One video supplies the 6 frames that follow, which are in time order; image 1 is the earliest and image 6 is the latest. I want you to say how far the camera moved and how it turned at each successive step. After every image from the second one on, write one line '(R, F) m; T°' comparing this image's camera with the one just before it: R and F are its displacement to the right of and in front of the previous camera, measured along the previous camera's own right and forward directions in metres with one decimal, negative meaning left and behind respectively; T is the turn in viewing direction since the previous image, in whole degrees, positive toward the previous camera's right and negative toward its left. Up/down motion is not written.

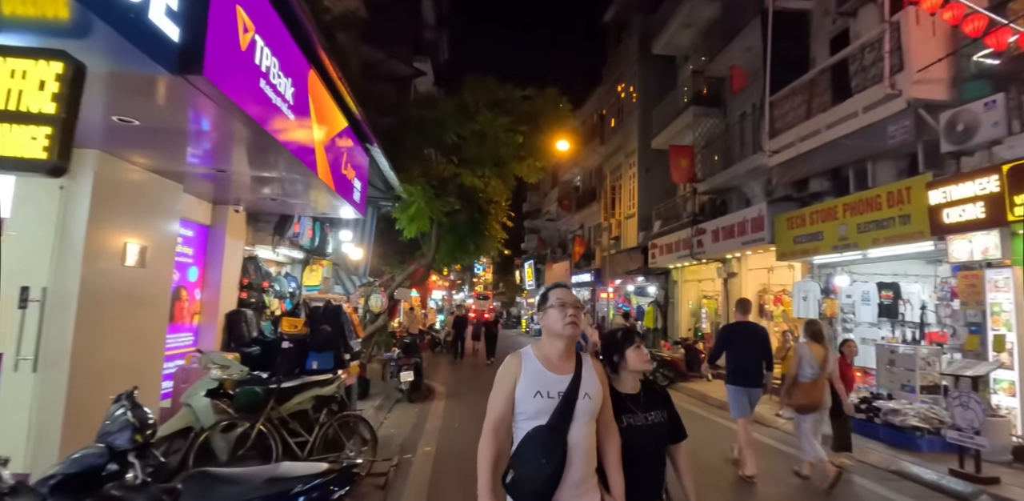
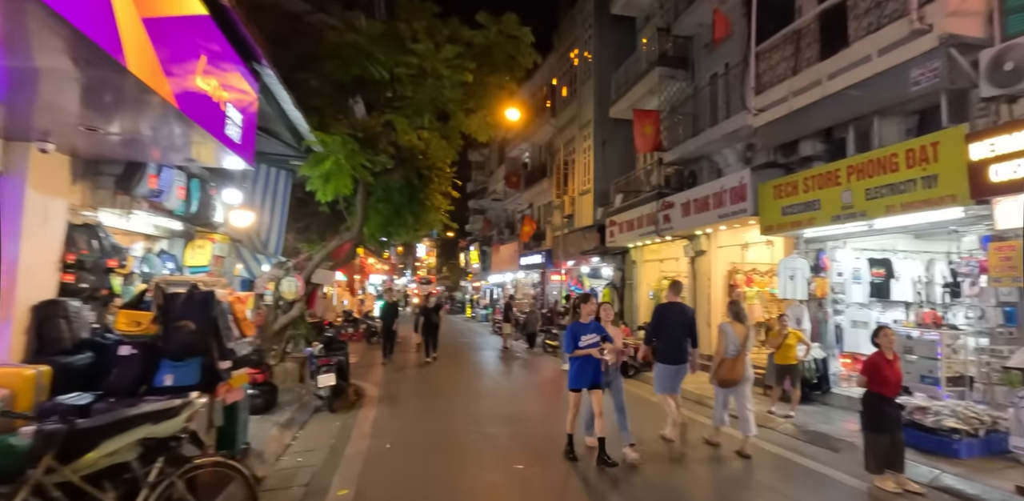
(-0.1, +2.0) m; +6°
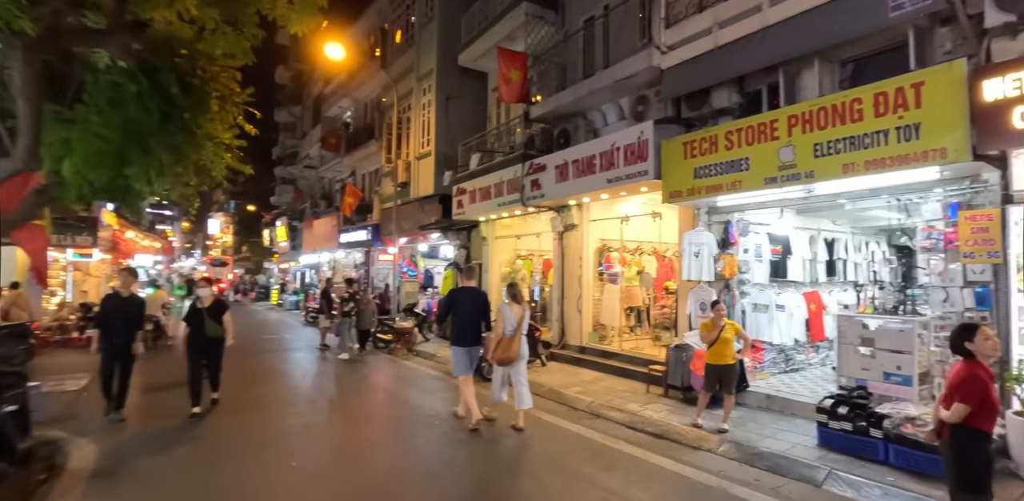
(-0.3, +3.3) m; +20°
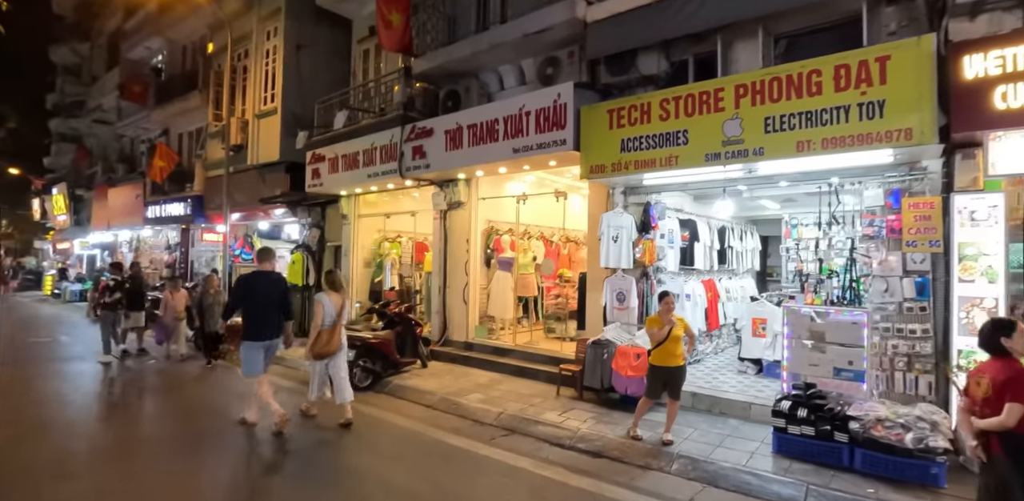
(-0.7, +1.7) m; +17°
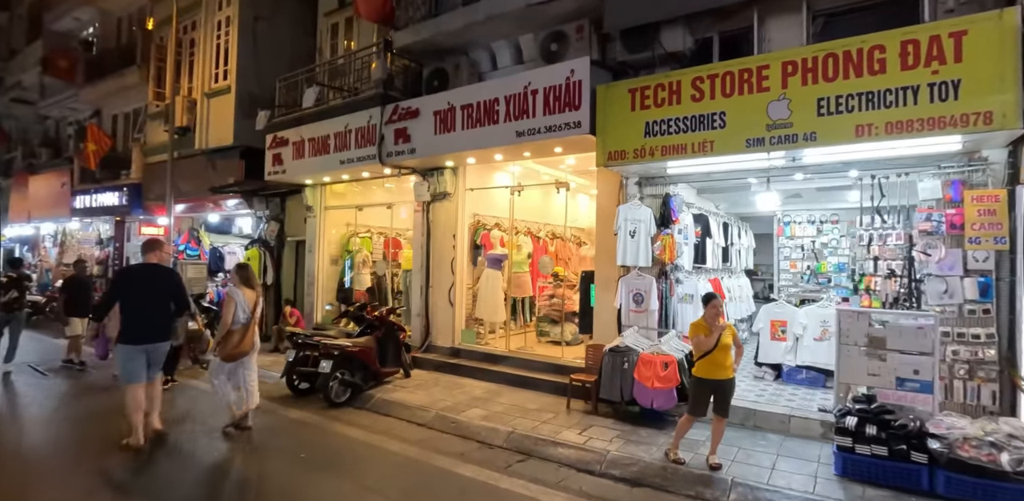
(-0.7, +0.9) m; +5°
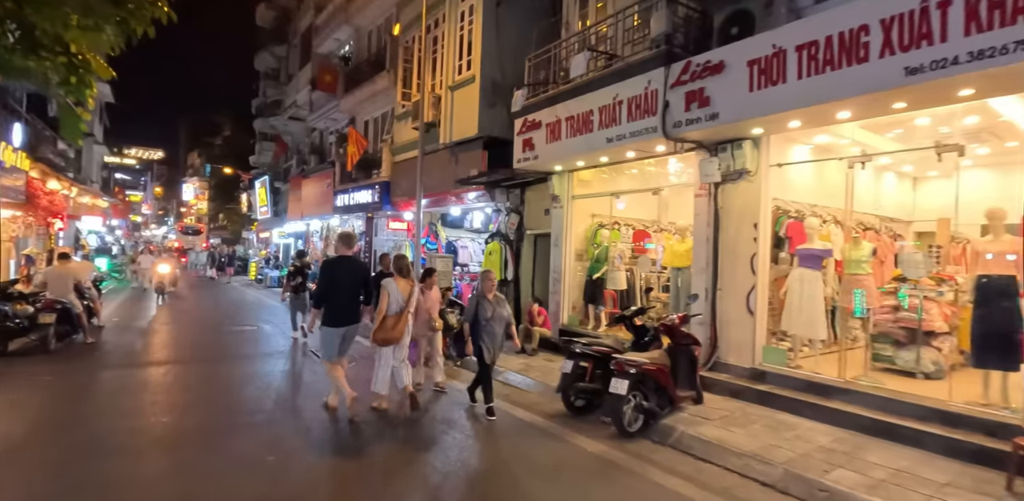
(-1.7, +1.4) m; -20°
